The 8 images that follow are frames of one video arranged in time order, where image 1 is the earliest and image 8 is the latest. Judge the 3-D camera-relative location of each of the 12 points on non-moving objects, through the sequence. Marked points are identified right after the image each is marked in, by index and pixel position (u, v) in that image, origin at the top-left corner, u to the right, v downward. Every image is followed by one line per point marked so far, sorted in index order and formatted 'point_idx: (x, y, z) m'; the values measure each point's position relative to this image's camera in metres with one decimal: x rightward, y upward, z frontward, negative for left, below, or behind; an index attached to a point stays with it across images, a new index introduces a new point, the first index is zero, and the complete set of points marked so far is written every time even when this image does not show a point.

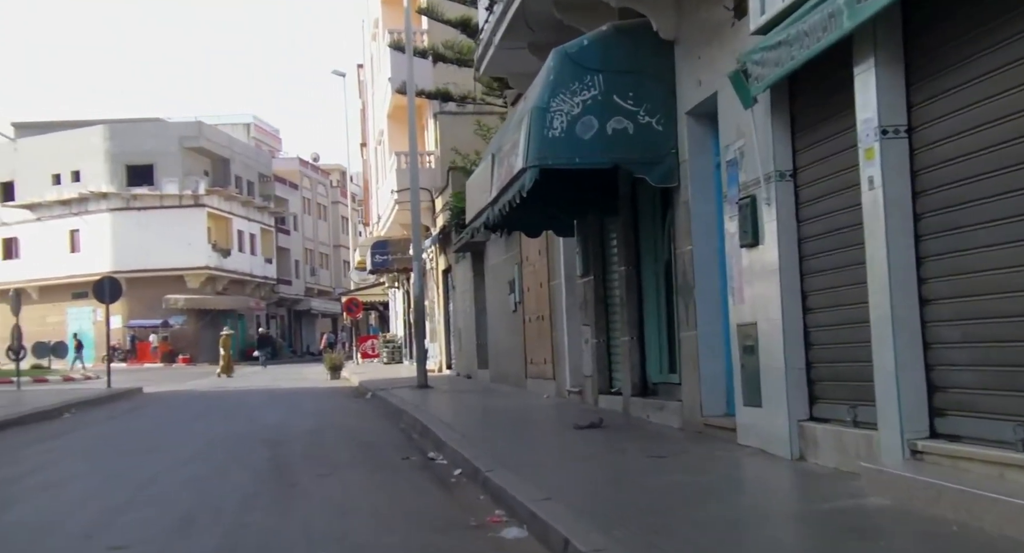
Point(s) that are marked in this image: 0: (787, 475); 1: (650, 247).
0: (+1.8, -1.3, +7.7) m
1: (+1.4, +0.3, +12.2) m
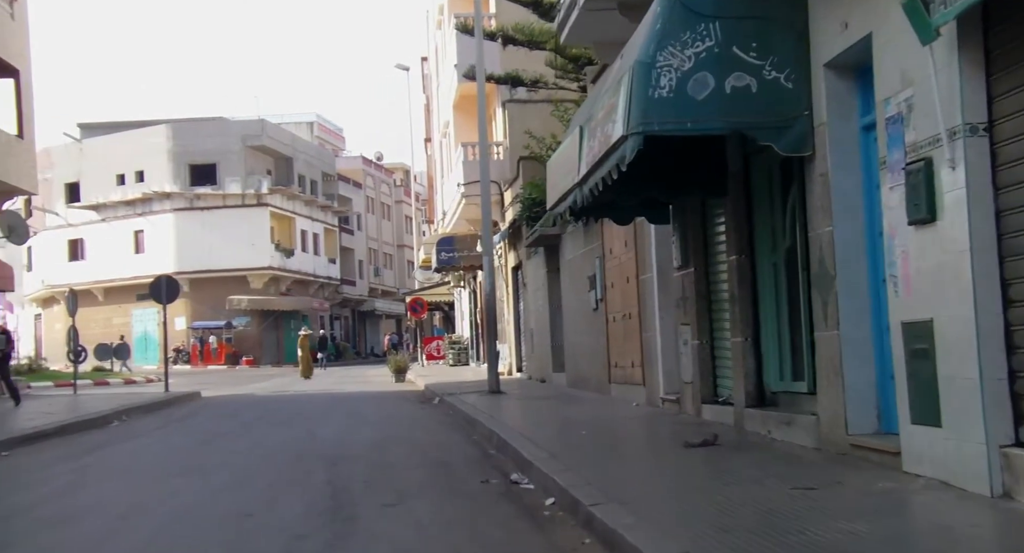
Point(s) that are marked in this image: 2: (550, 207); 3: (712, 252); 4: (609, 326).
0: (+2.4, -1.2, +5.9) m
1: (+2.3, +0.4, +10.4) m
2: (+0.4, +0.8, +12.8) m
3: (+2.1, +0.2, +12.1) m
4: (+1.4, -0.7, +17.0) m
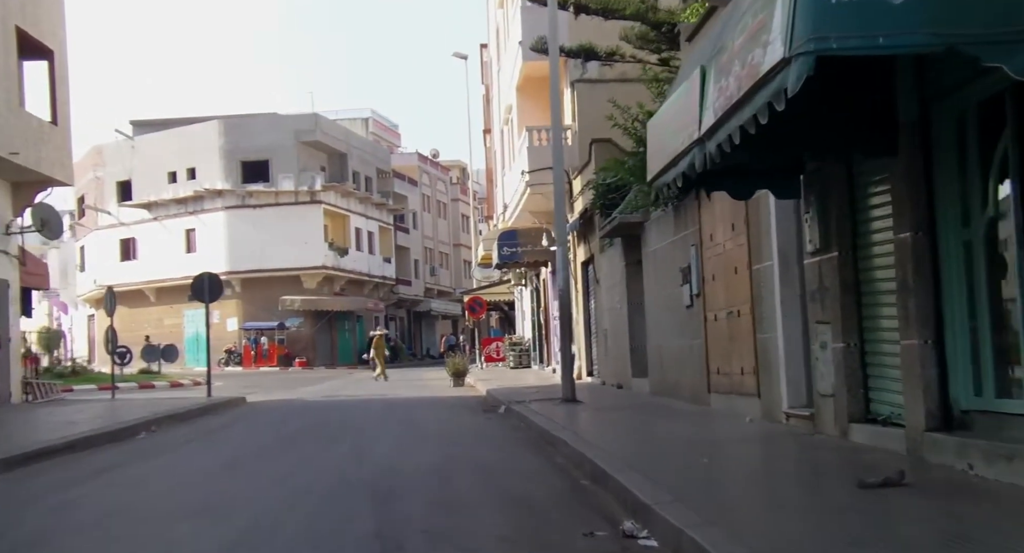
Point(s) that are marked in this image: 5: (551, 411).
0: (+2.9, -1.1, +3.3) m
1: (+3.0, +0.5, +7.9) m
2: (+1.2, +0.9, +10.4) m
3: (+2.8, +0.4, +9.5) m
4: (+2.4, -0.6, +14.5) m
5: (+0.6, -2.1, +18.0) m
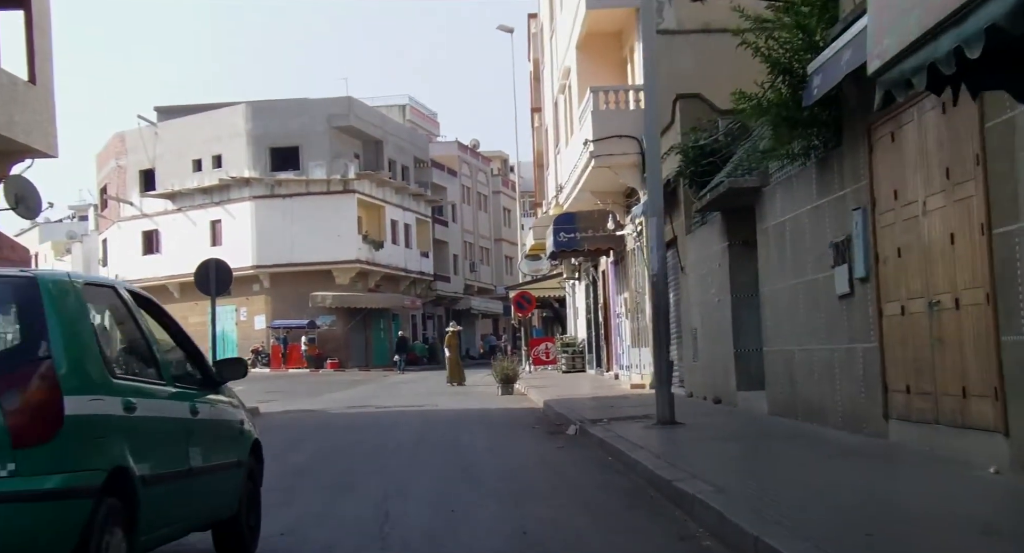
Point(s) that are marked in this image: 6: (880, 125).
0: (+3.3, -0.9, -1.1) m
1: (+3.5, +0.7, +3.4) m
2: (+1.9, +1.1, +6.0) m
3: (+3.5, +0.6, +5.0) m
4: (+3.2, -0.4, +10.1) m
5: (+1.5, -1.8, +13.6) m
6: (+3.2, +1.3, +10.2) m
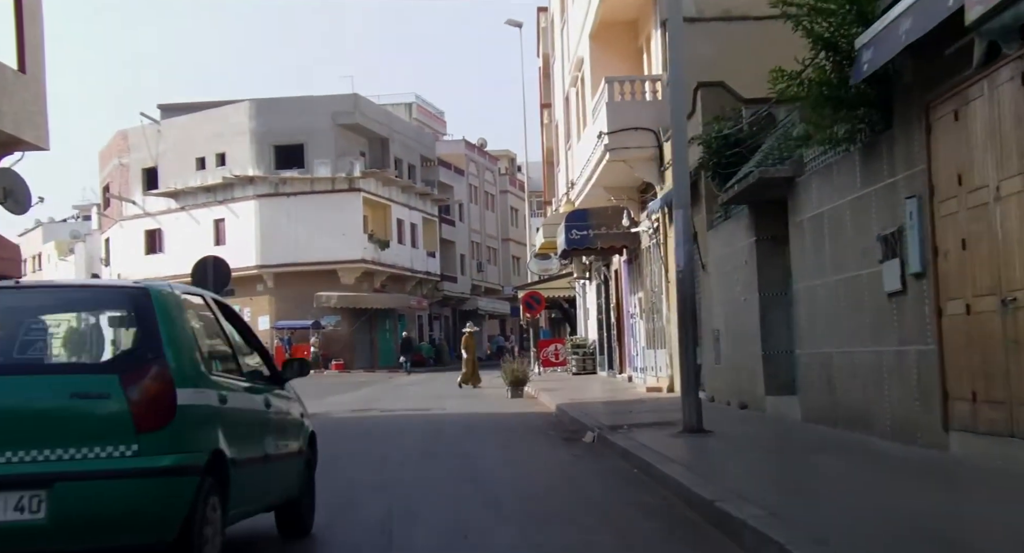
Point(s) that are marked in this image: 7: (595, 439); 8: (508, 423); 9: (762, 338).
0: (+3.4, -0.8, -2.2) m
1: (+3.6, +0.8, +2.4) m
2: (+2.0, +1.1, +4.9) m
3: (+3.6, +0.6, +4.0) m
4: (+3.4, -0.3, +9.0) m
5: (+1.7, -1.8, +12.6) m
6: (+3.4, +1.4, +9.2) m
7: (+1.0, -2.0, +14.7) m
8: (-0.1, -2.4, +19.0) m
9: (+3.3, -0.8, +15.3) m
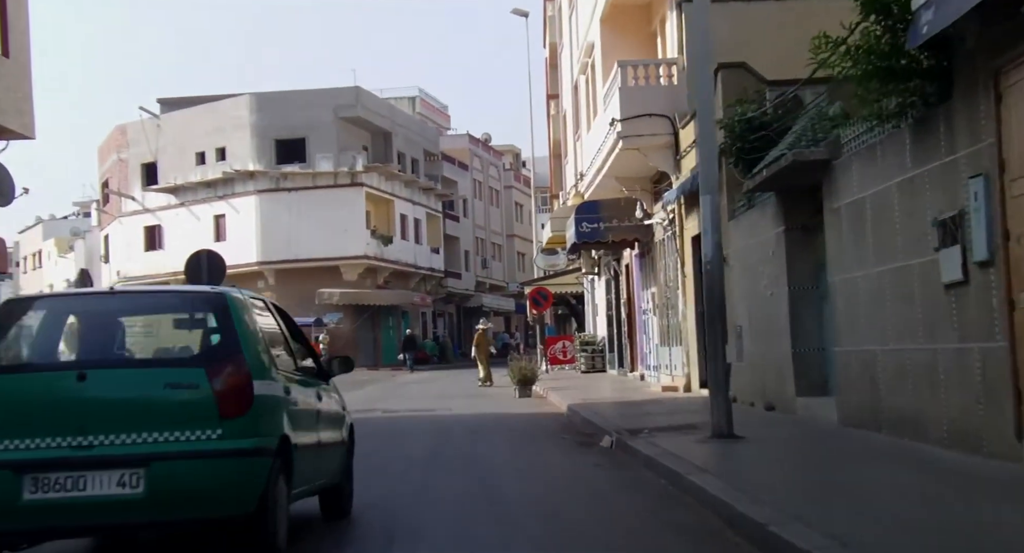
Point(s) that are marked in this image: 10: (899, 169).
0: (+3.5, -0.8, -3.2) m
1: (+3.7, +0.8, +1.3) m
2: (+2.1, +1.2, +3.9) m
3: (+3.7, +0.7, +2.9) m
4: (+3.5, -0.3, +8.0) m
5: (+1.8, -1.7, +11.5) m
6: (+3.5, +1.4, +8.1) m
7: (+1.2, -1.9, +13.7) m
8: (+0.1, -2.3, +17.9) m
9: (+3.4, -0.7, +14.2) m
10: (+3.4, +0.9, +10.3) m
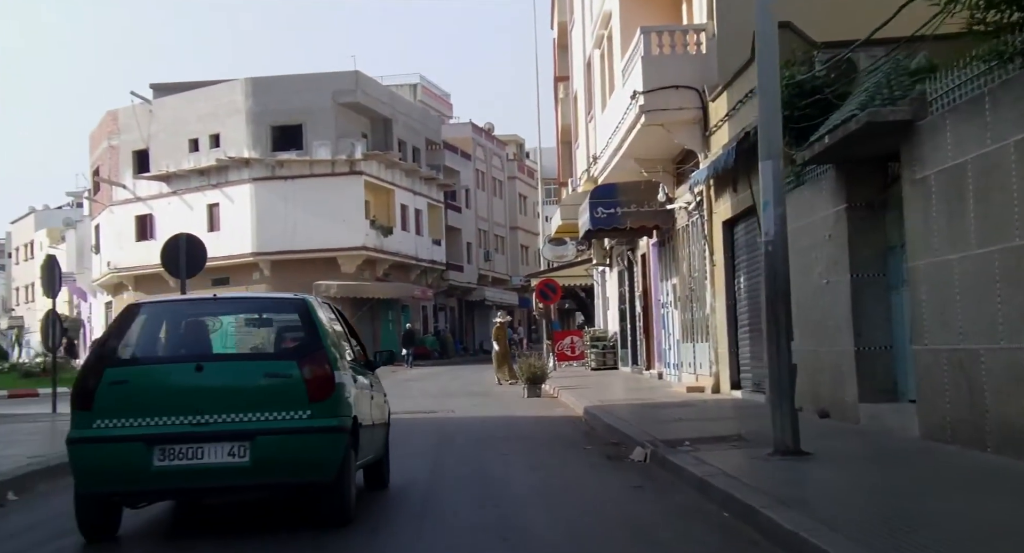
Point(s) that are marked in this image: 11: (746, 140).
0: (+3.6, -0.7, -5.3) m
1: (+3.9, +0.9, -0.8) m
2: (+2.3, +1.3, +1.8) m
3: (+3.9, +0.8, +0.9) m
4: (+3.6, -0.1, +5.9) m
5: (+2.0, -1.6, +9.5) m
6: (+3.6, +1.6, +6.1) m
7: (+1.3, -1.8, +11.7) m
8: (+0.2, -2.1, +15.9) m
9: (+3.6, -0.6, +12.2) m
10: (+3.6, +1.1, +8.2) m
11: (+3.1, +1.8, +15.7) m
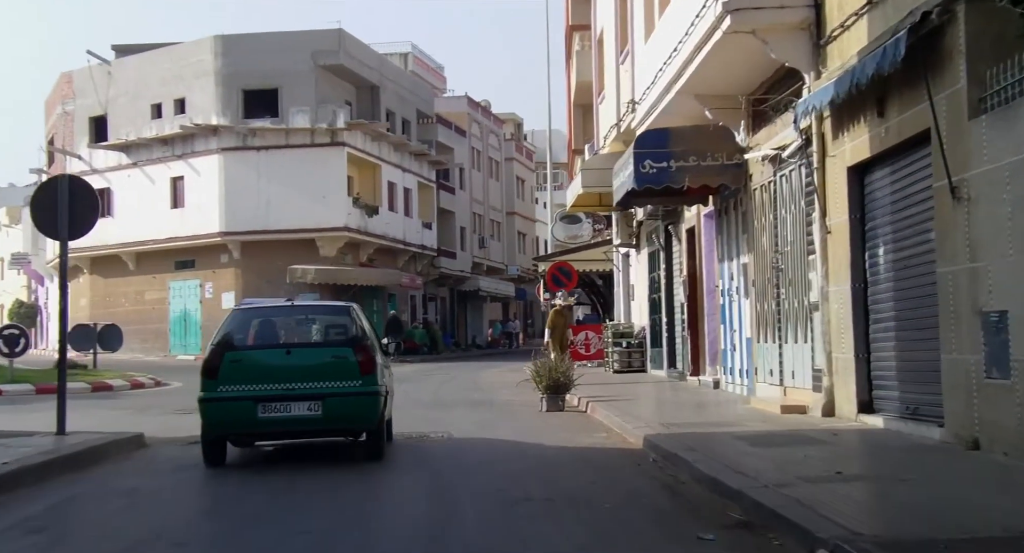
0: (+4.1, -0.5, -11.2) m
1: (+4.4, +1.1, -6.7) m
2: (+2.7, +1.6, -4.1) m
3: (+4.3, +1.0, -5.0) m
4: (+4.1, +0.1, 0.0) m
5: (+2.3, -1.3, +3.6) m
6: (+4.1, +1.8, +0.1) m
7: (+1.7, -1.5, +5.7) m
8: (+0.5, -1.7, +9.9) m
9: (+3.9, -0.3, +6.2) m
10: (+4.0, +1.3, +2.3) m
11: (+3.5, +2.1, +9.8) m
